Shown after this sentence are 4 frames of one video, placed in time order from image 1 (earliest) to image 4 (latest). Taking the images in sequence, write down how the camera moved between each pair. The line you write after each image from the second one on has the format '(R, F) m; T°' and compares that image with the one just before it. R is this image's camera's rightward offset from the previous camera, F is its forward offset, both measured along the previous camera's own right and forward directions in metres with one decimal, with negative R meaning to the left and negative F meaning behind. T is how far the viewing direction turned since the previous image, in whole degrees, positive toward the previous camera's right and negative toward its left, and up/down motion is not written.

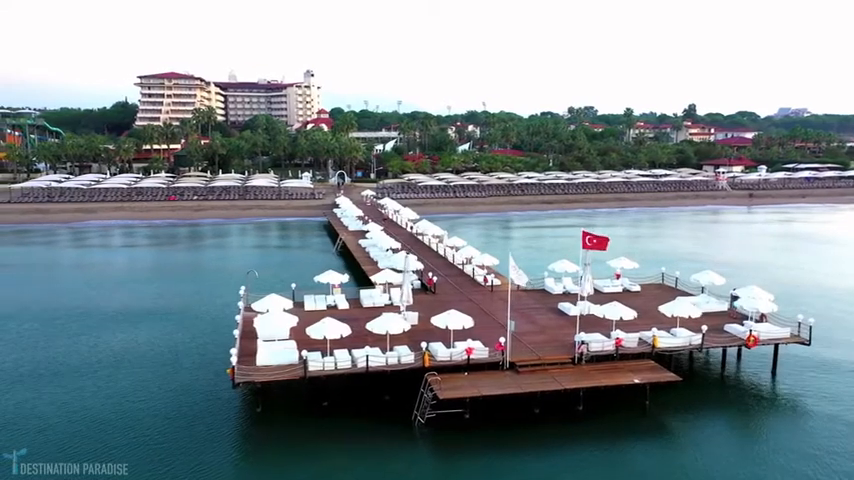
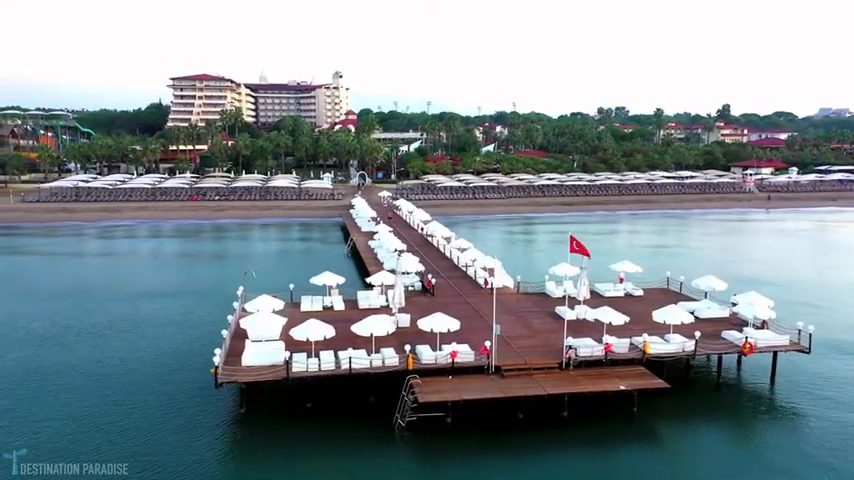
(+1.5, +0.1) m; -3°
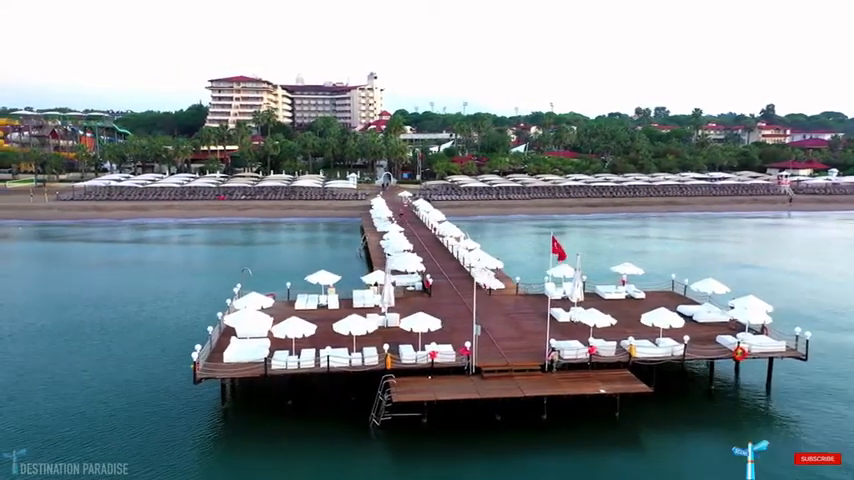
(+1.9, +0.1) m; -3°
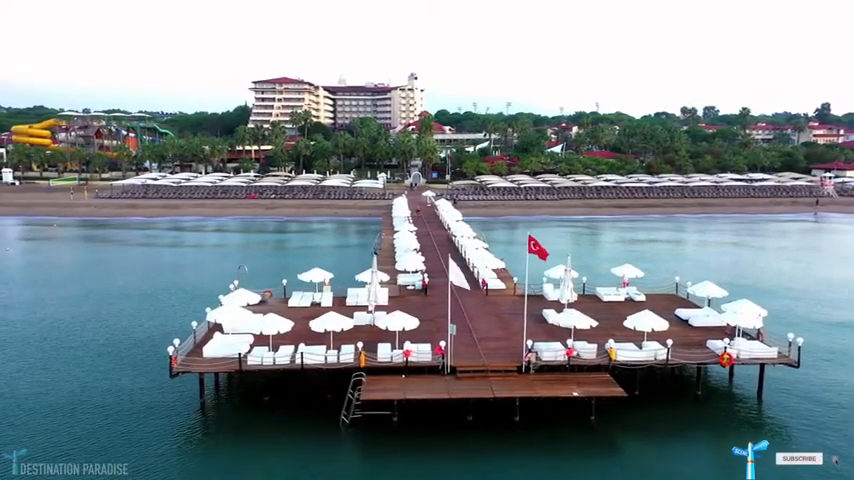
(+2.3, +0.1) m; -4°
